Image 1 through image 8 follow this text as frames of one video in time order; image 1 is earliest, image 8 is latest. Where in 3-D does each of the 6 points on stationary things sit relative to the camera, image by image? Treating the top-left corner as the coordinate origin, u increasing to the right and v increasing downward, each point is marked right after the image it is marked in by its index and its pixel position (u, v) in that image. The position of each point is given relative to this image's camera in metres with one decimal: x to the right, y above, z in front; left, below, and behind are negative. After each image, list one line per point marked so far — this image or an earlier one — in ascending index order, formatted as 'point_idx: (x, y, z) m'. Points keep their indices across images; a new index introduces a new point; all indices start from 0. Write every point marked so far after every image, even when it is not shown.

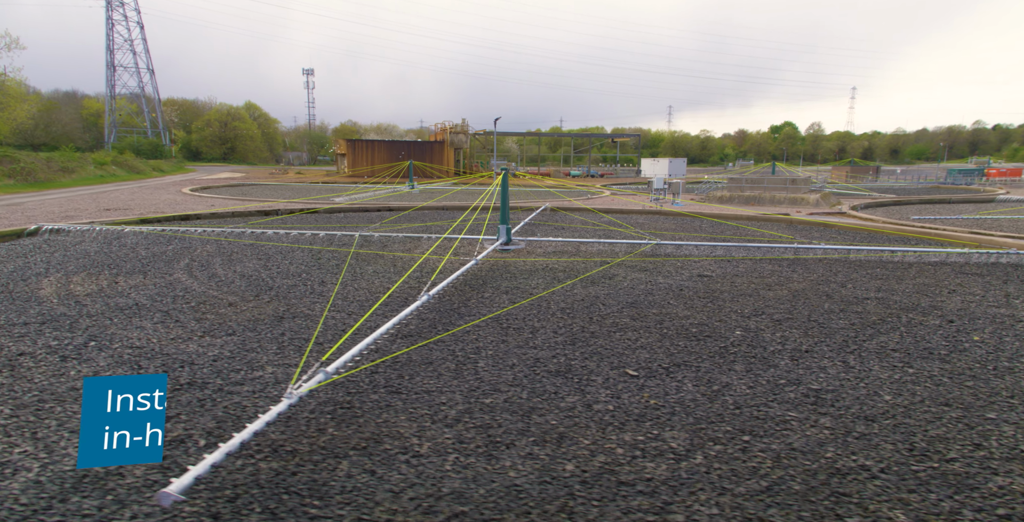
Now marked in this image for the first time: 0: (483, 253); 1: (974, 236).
0: (-0.3, +0.1, +10.0) m
1: (+13.9, +0.7, +16.6) m
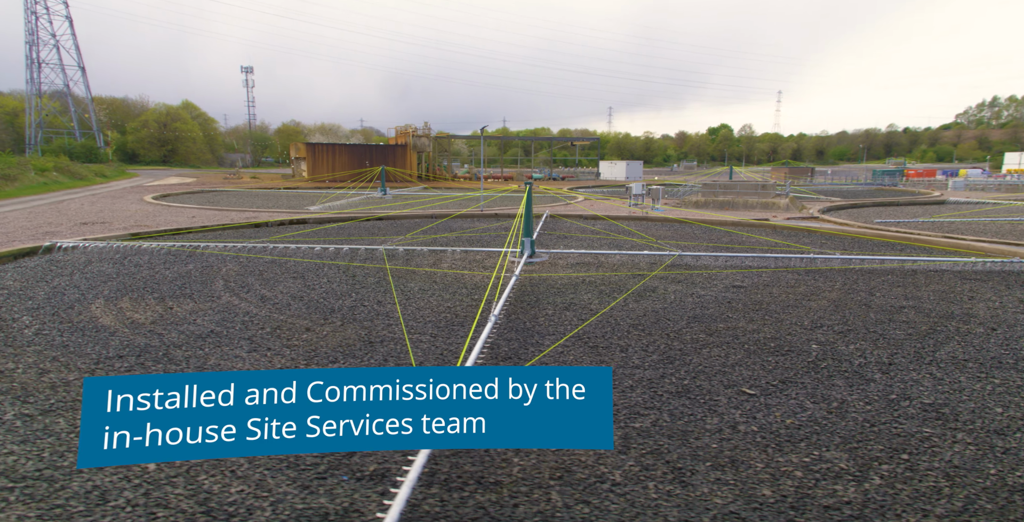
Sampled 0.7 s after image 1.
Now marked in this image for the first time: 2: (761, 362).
0: (+0.4, -0.2, +10.0) m
1: (+14.0, +0.6, +17.7) m
2: (+2.6, -1.0, +5.6) m
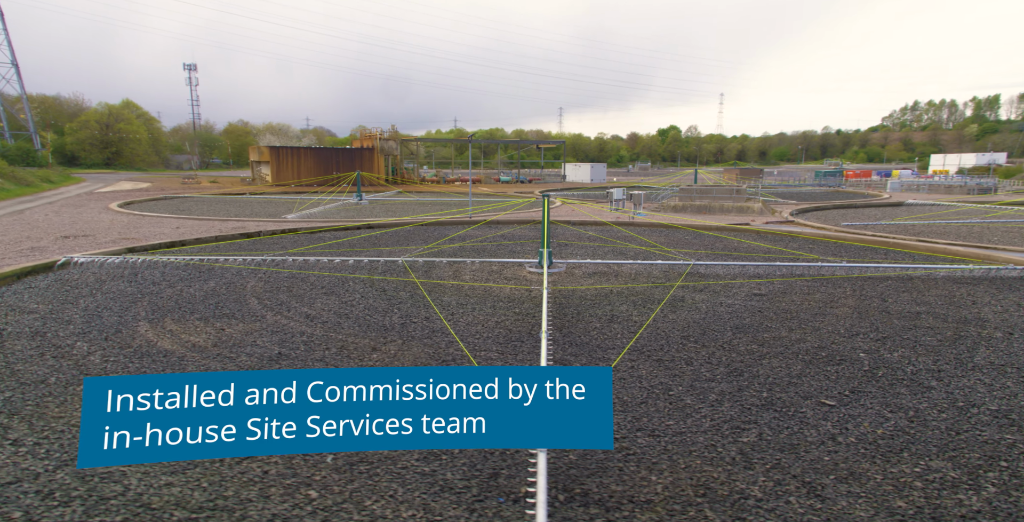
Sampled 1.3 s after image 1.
0: (+0.8, -0.4, +10.2) m
1: (+14.0, +0.6, +18.7) m
2: (+3.4, -1.2, +5.9) m
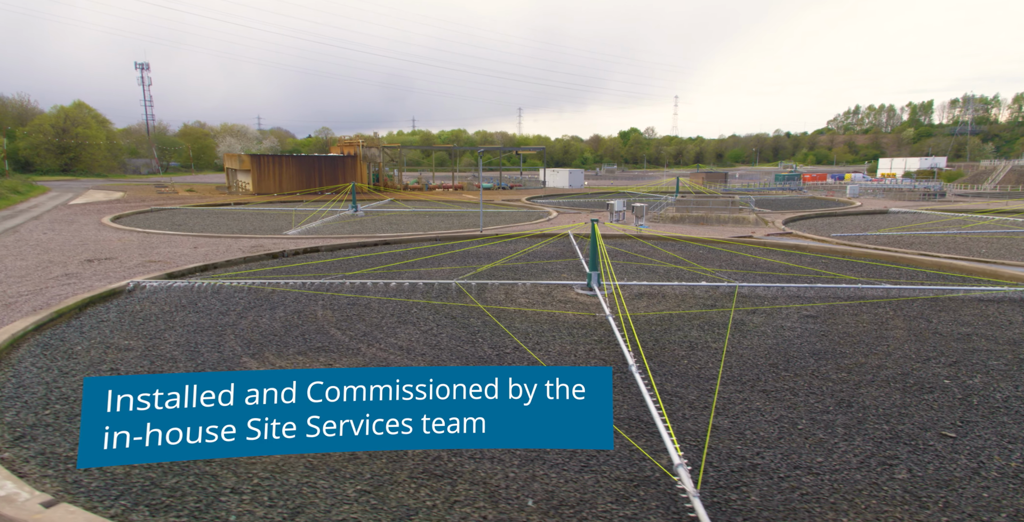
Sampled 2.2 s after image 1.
0: (+1.9, -0.8, +10.4) m
1: (+14.7, +0.1, +19.5) m
2: (+4.7, -1.6, +6.2) m
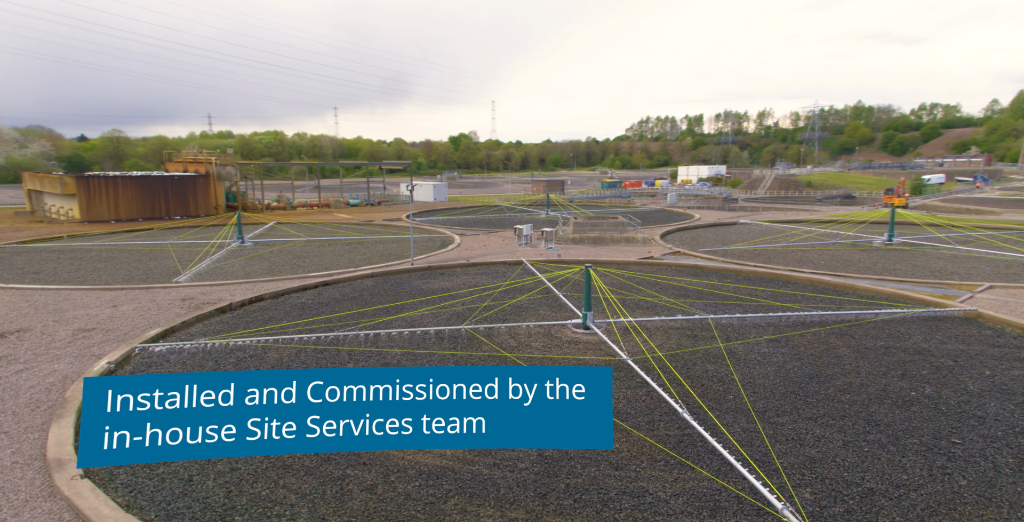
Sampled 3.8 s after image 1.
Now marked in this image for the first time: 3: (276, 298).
0: (+2.3, -1.7, +11.6) m
1: (+12.2, -0.5, +23.7) m
2: (+6.1, -2.3, +8.2) m
3: (-6.8, -1.1, +16.0) m
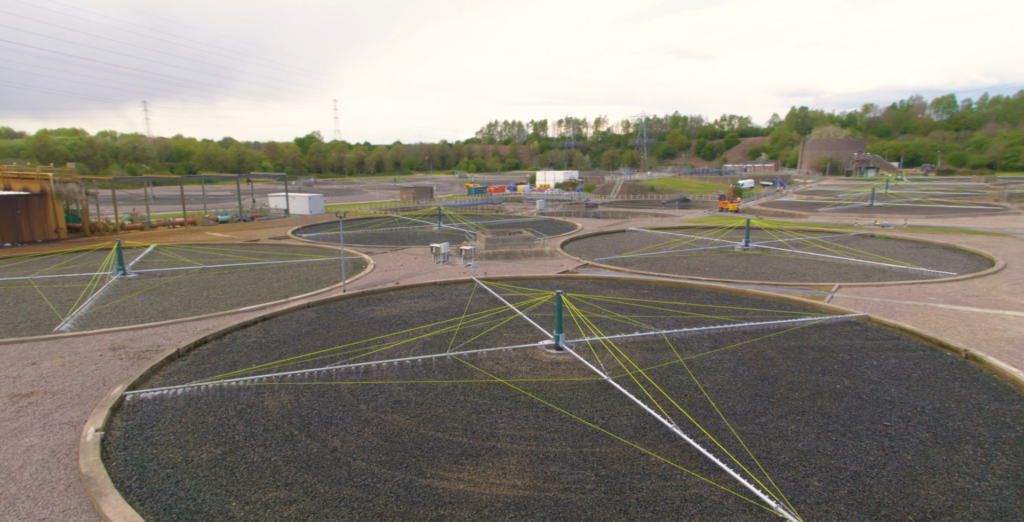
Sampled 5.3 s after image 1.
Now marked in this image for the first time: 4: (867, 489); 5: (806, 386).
0: (+2.0, -2.3, +12.8) m
1: (+8.8, -1.0, +26.9) m
2: (+6.4, -2.7, +10.4) m
3: (-7.9, -2.1, +15.1) m
4: (+4.7, -3.0, +7.3) m
5: (+6.1, -2.6, +11.4) m
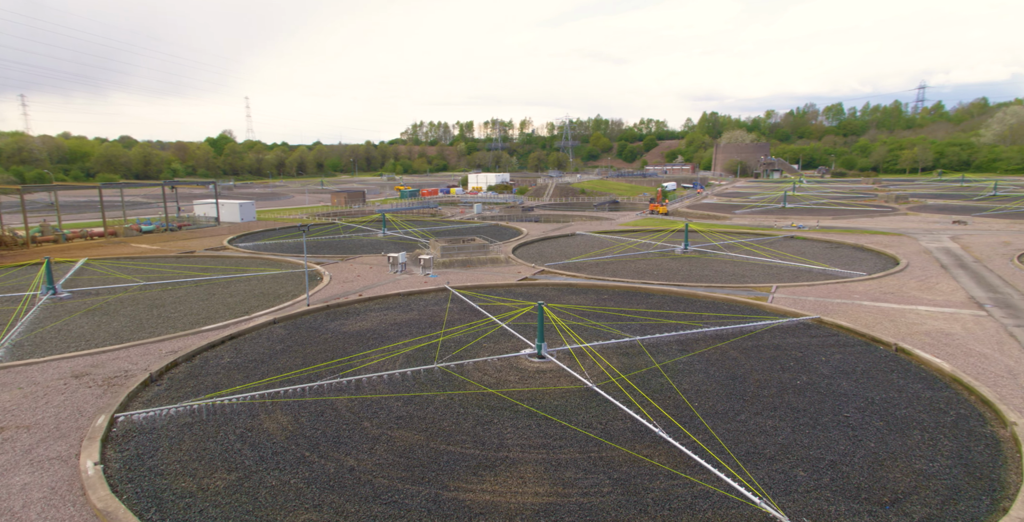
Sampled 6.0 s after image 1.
0: (+1.6, -2.6, +13.5) m
1: (+6.8, -1.3, +28.2) m
2: (+6.3, -2.9, +11.6) m
3: (-8.4, -2.6, +14.6) m
4: (+5.0, -3.2, +8.3) m
5: (+5.9, -2.8, +12.6) m
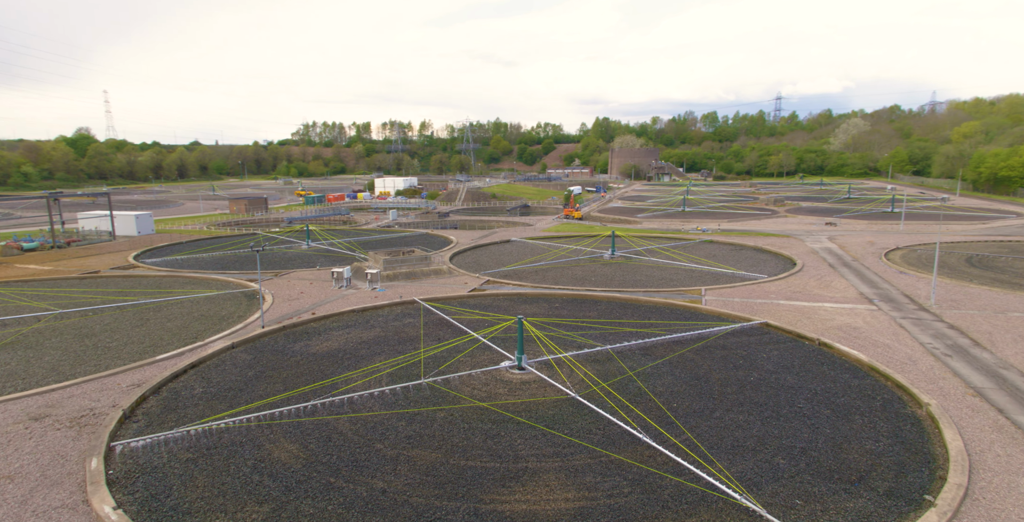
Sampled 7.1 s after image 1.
0: (+1.3, -3.1, +14.3) m
1: (+4.1, -1.7, +29.7) m
2: (+6.2, -3.2, +13.2) m
3: (-8.9, -3.3, +14.0) m
4: (+5.4, -3.5, +9.8) m
5: (+5.6, -3.1, +14.1) m
